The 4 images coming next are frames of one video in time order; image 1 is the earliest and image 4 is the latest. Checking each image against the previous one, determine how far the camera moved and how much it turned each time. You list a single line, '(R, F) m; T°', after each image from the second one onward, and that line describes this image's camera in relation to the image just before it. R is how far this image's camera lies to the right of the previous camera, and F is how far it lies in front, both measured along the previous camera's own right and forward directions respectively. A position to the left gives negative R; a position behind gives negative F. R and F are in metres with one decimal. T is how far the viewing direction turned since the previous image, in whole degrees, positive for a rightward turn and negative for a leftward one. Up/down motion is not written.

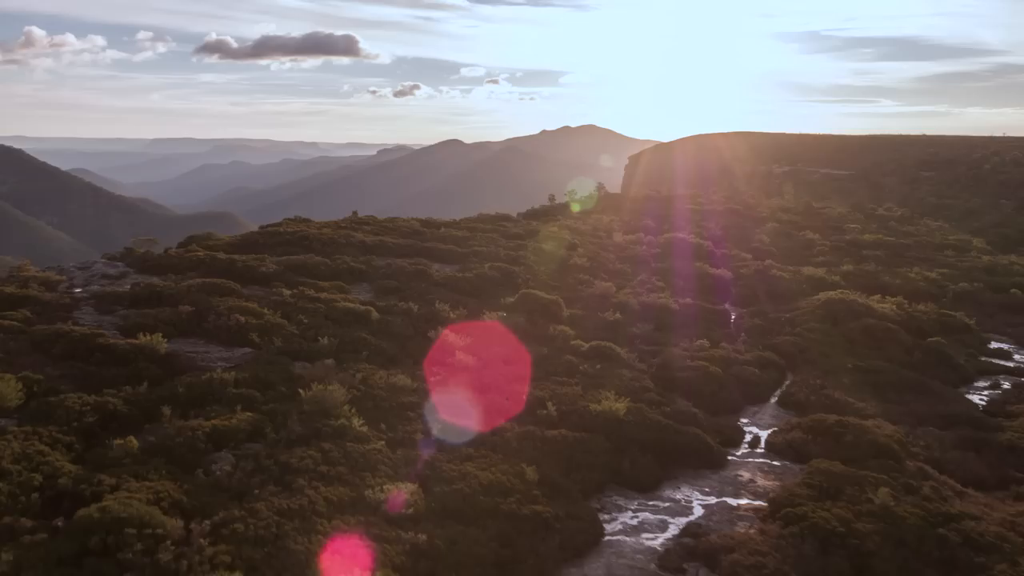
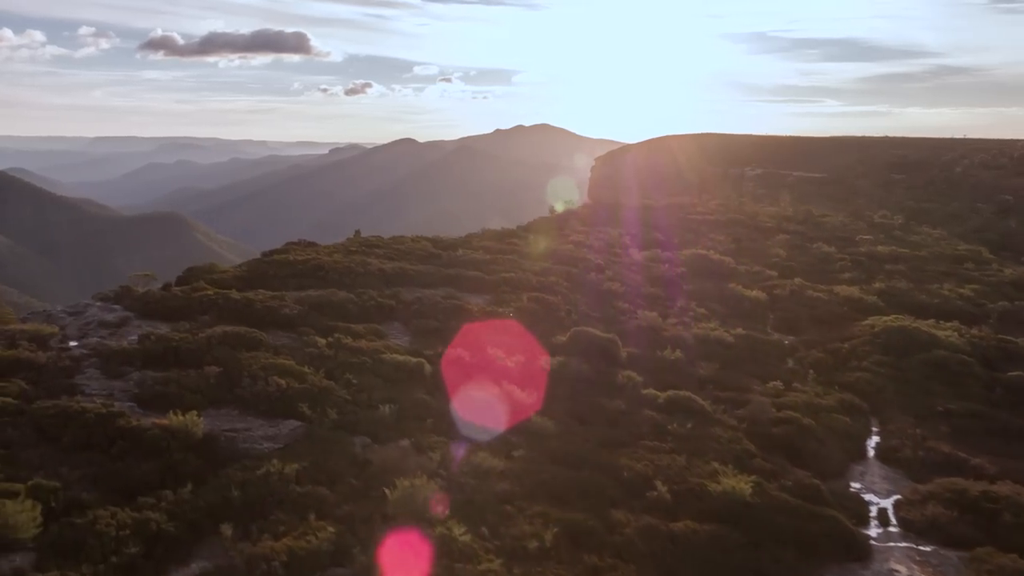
(-2.0, +2.1) m; +3°
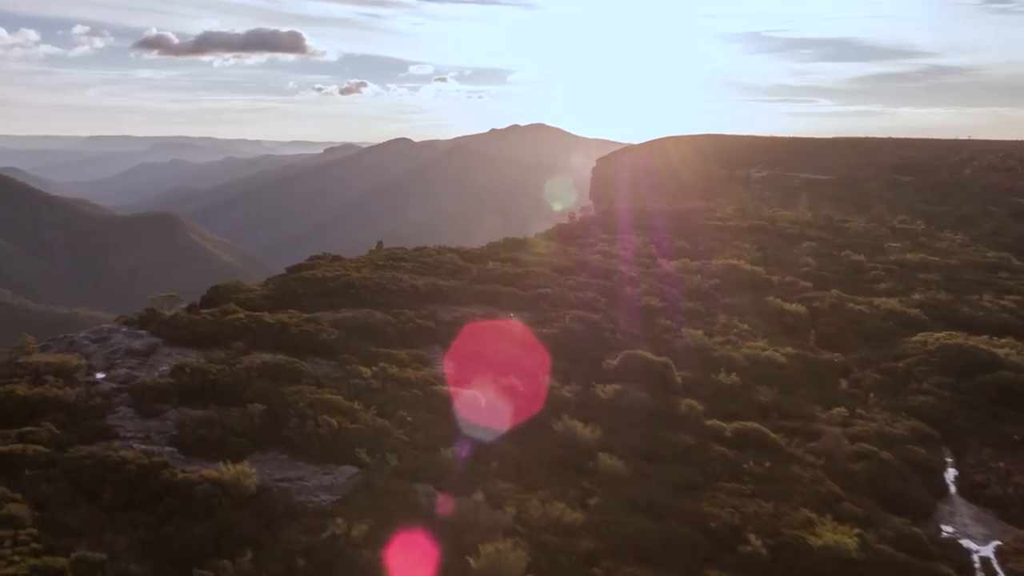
(-1.0, +1.0) m; 0°
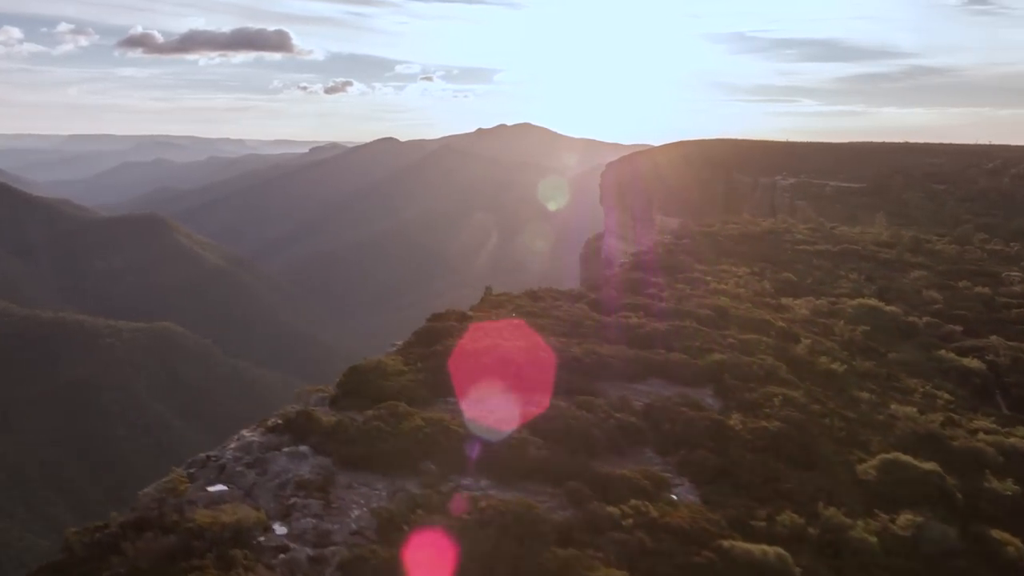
(-3.9, +3.2) m; 0°
